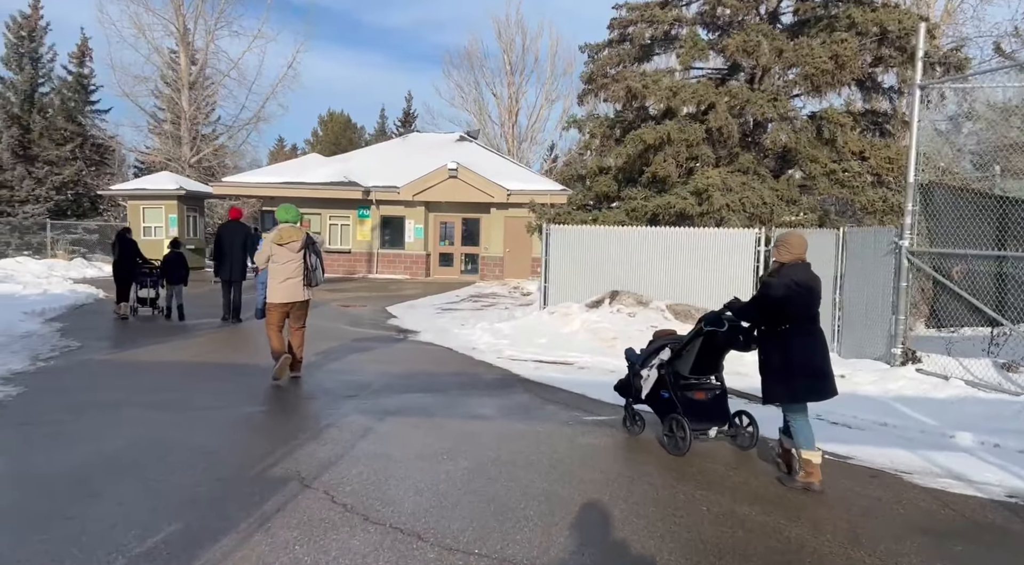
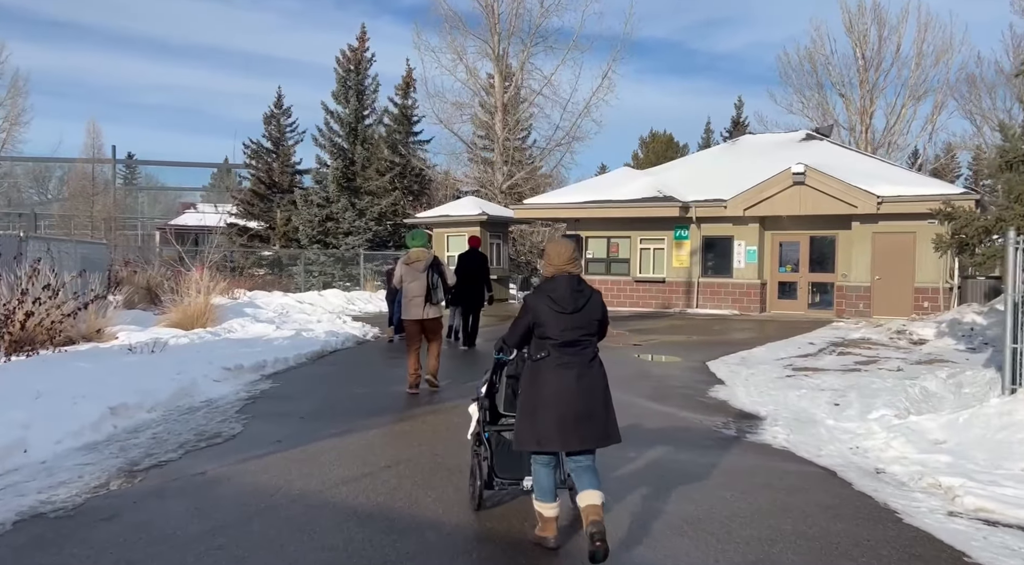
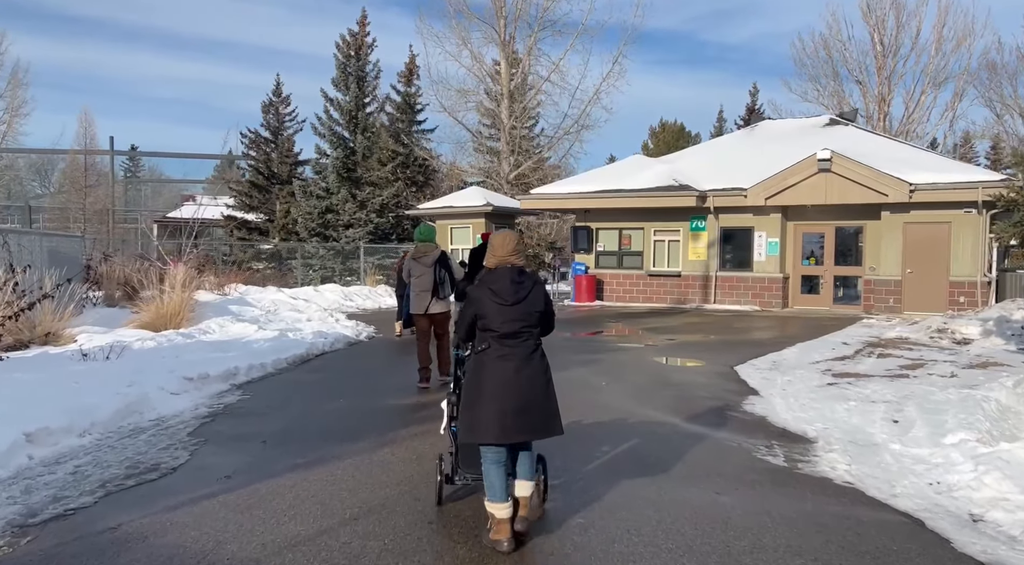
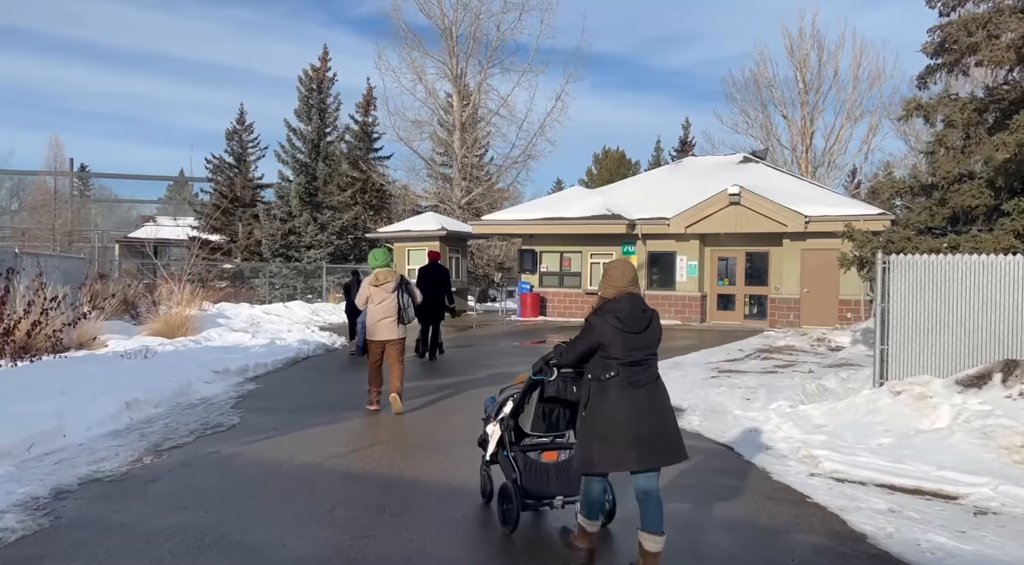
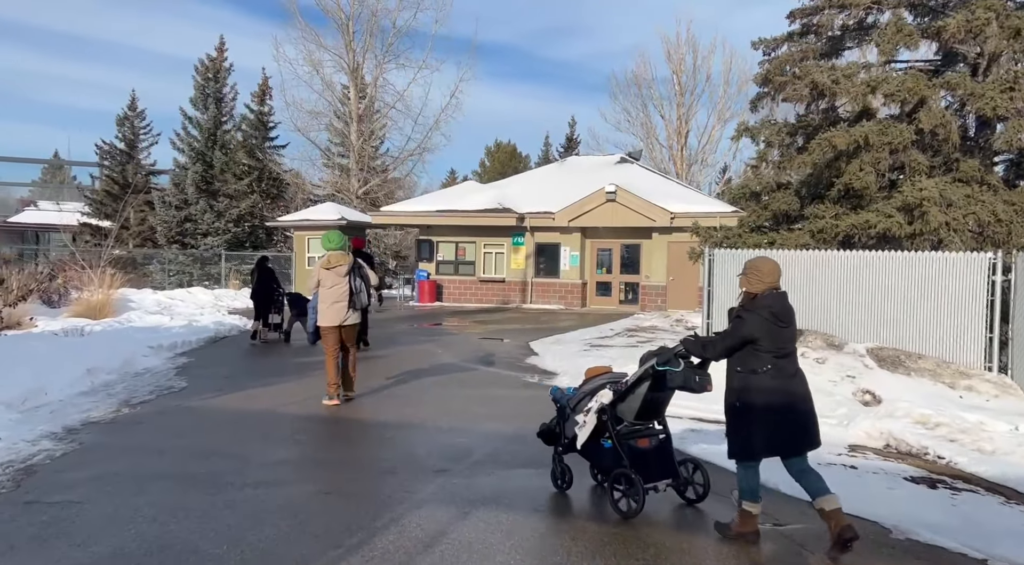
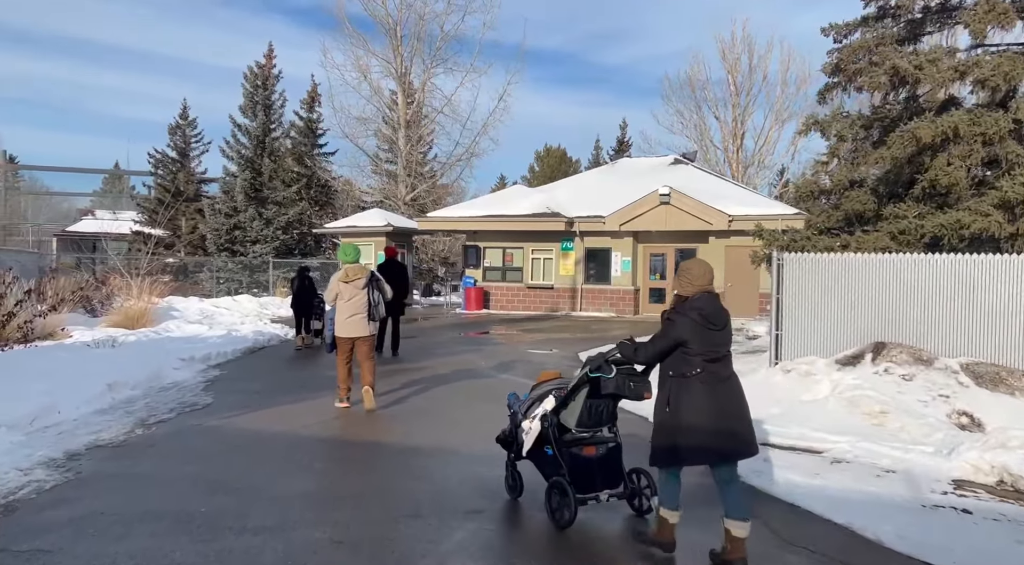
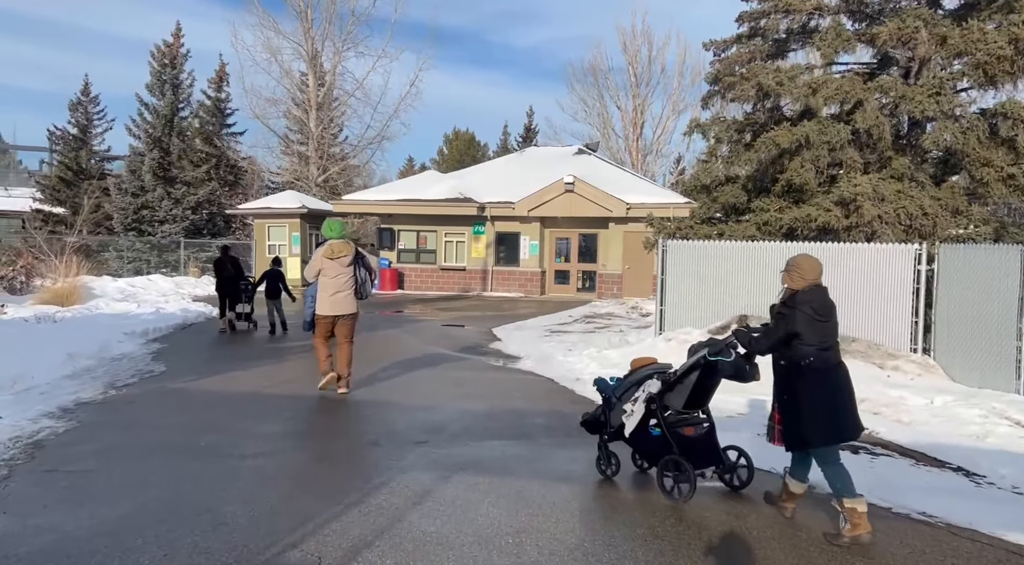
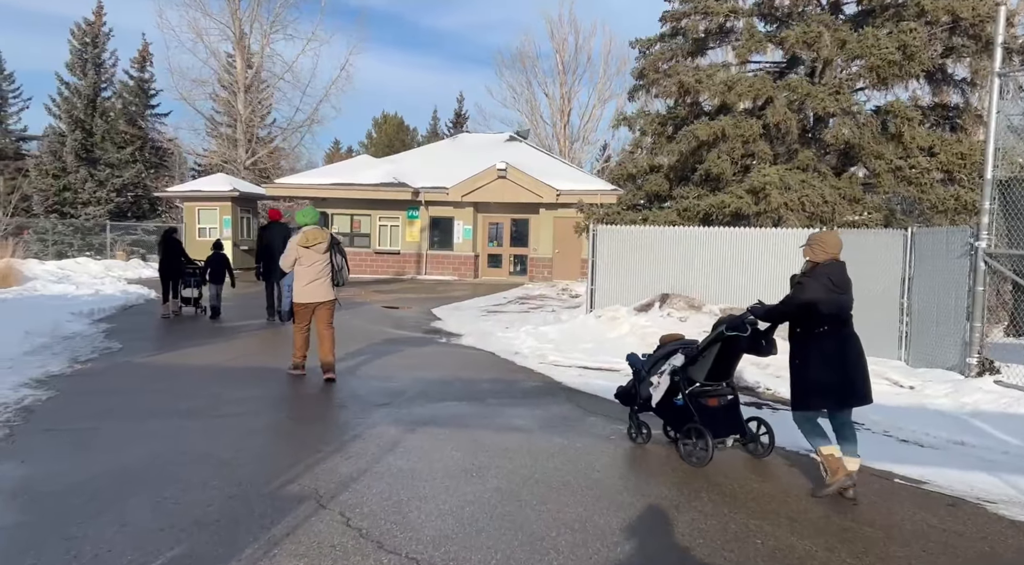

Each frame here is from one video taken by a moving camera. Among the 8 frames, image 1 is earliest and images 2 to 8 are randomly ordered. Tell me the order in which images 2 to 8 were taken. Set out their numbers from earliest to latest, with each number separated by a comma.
8, 7, 5, 6, 4, 2, 3
